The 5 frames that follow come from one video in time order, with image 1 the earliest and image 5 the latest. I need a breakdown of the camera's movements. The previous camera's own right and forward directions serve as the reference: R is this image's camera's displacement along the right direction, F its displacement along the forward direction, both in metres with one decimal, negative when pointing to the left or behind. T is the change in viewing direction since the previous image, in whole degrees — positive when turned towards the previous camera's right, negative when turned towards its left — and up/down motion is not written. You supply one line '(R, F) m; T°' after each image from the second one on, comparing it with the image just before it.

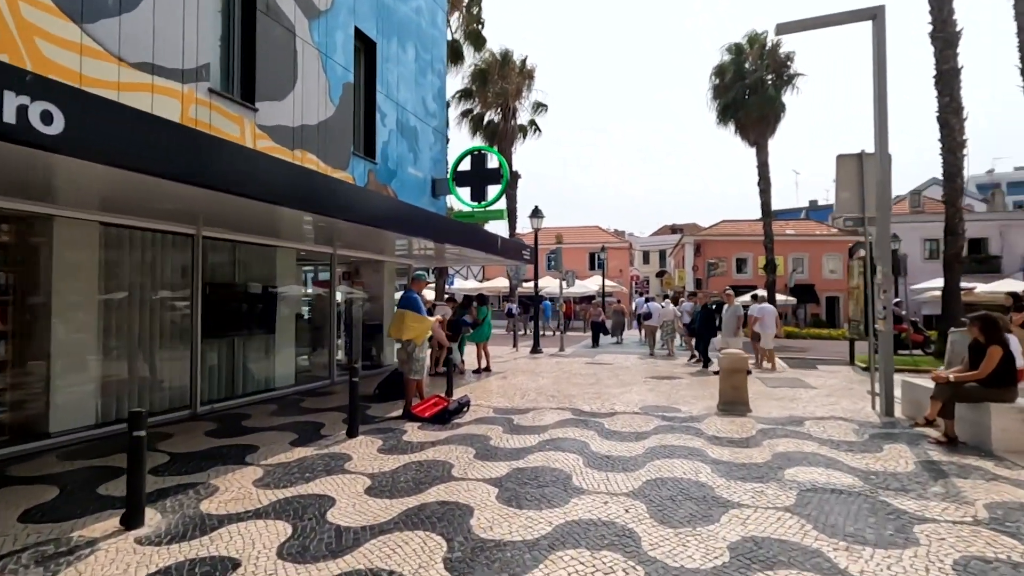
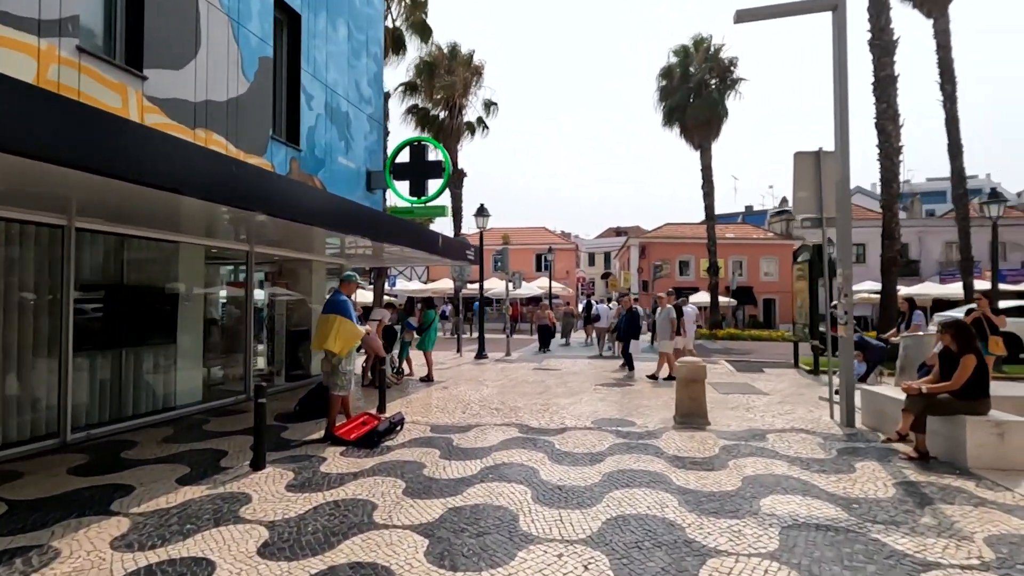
(+0.1, +0.9) m; +6°
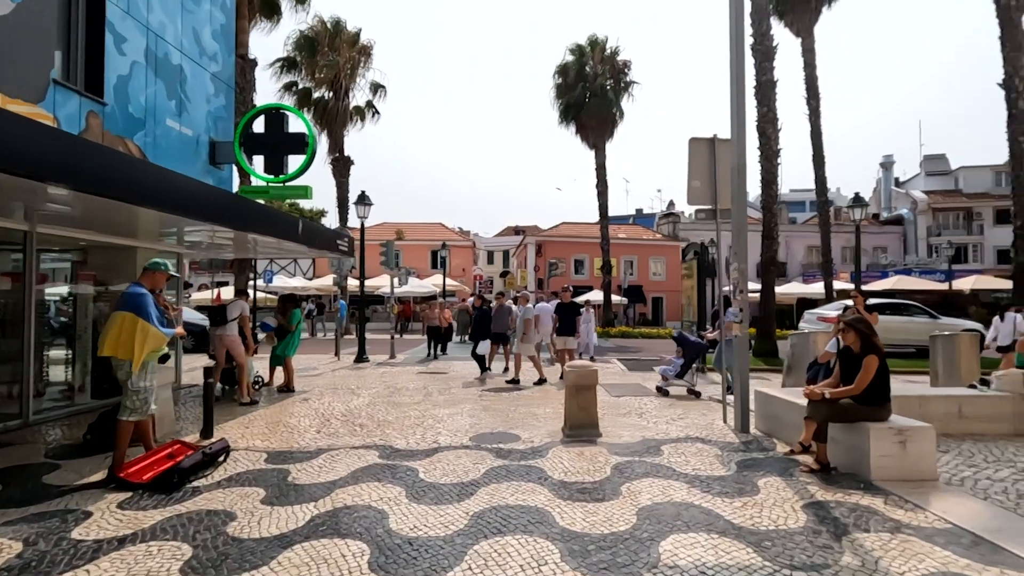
(+0.4, +1.2) m; +11°
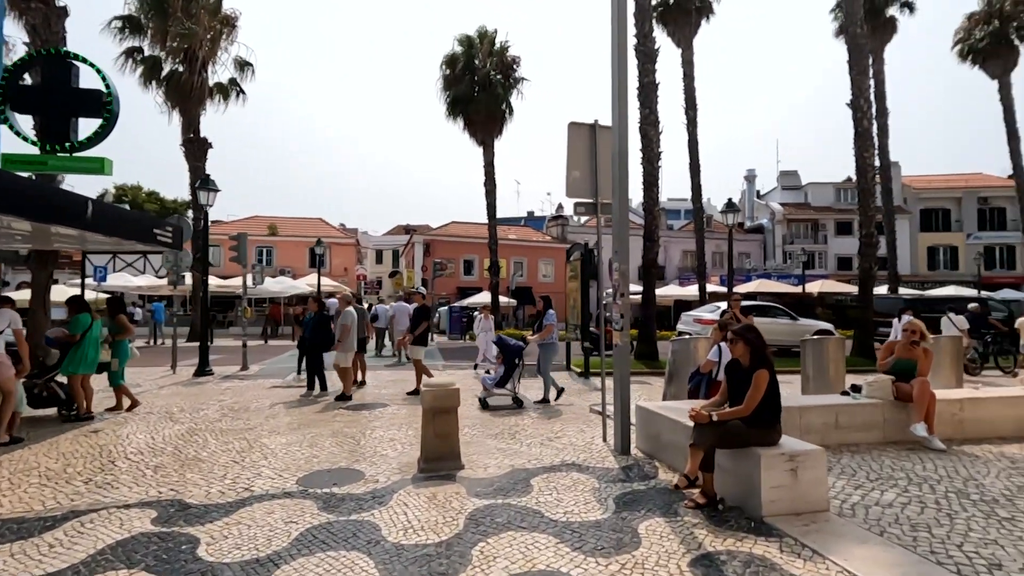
(+0.5, +1.1) m; +11°
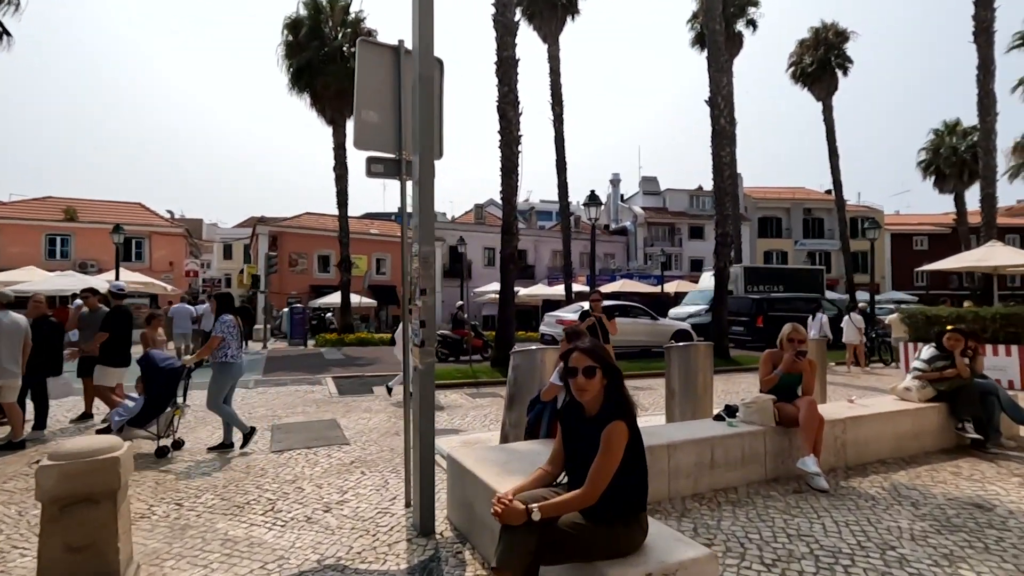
(+1.0, +2.0) m; +13°
